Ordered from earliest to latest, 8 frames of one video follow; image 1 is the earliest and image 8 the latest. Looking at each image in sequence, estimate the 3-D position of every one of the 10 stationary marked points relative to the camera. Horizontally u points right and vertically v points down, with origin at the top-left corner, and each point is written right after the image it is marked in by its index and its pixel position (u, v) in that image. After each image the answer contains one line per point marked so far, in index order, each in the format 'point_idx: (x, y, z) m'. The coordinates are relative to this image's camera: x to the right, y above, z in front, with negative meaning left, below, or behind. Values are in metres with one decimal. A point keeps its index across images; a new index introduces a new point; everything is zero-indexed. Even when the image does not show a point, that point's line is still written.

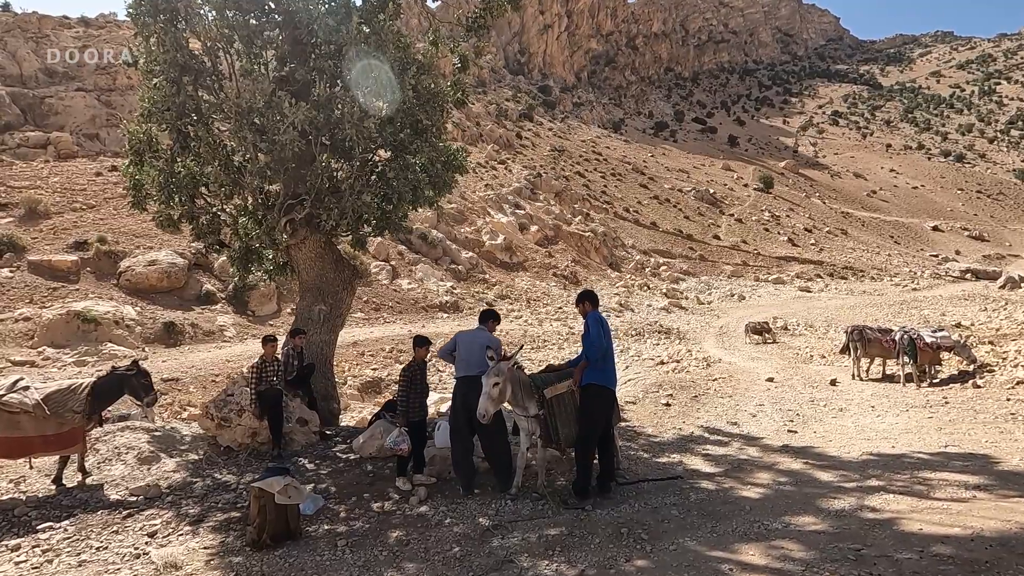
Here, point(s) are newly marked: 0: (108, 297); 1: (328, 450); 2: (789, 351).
0: (-13.9, -0.4, +18.6) m
1: (-2.3, -2.0, +6.7) m
2: (+9.4, -2.2, +18.8) m
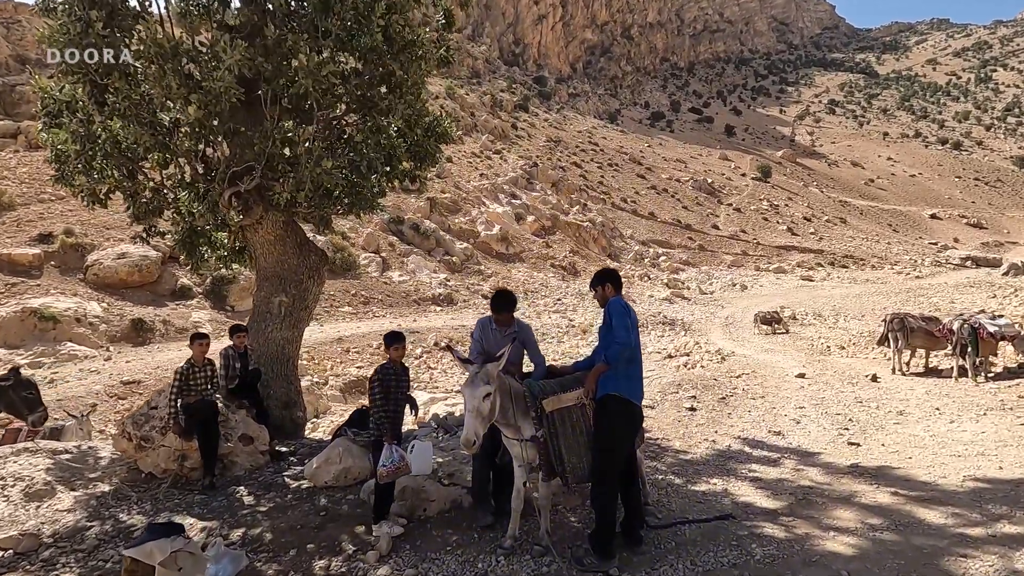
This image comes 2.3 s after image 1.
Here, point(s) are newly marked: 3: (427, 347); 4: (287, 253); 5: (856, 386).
0: (-14.0, -0.2, +17.2) m
1: (-2.4, -1.9, +5.4) m
2: (+9.3, -1.7, +17.5) m
3: (-2.4, -1.8, +15.7) m
4: (-3.3, +0.5, +7.8) m
5: (+5.8, -1.6, +9.0) m
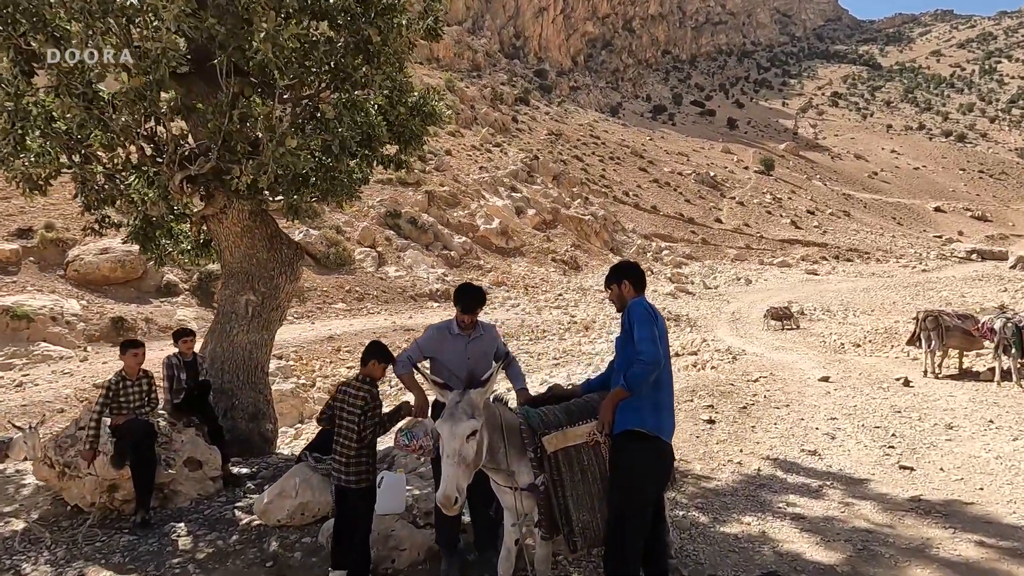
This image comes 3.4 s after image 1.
0: (-14.1, -0.1, +16.4) m
1: (-2.4, -1.9, +4.6) m
2: (+9.3, -1.6, +16.6) m
3: (-2.5, -1.7, +14.9) m
4: (-3.3, +0.5, +7.0) m
5: (+5.7, -1.6, +8.1) m
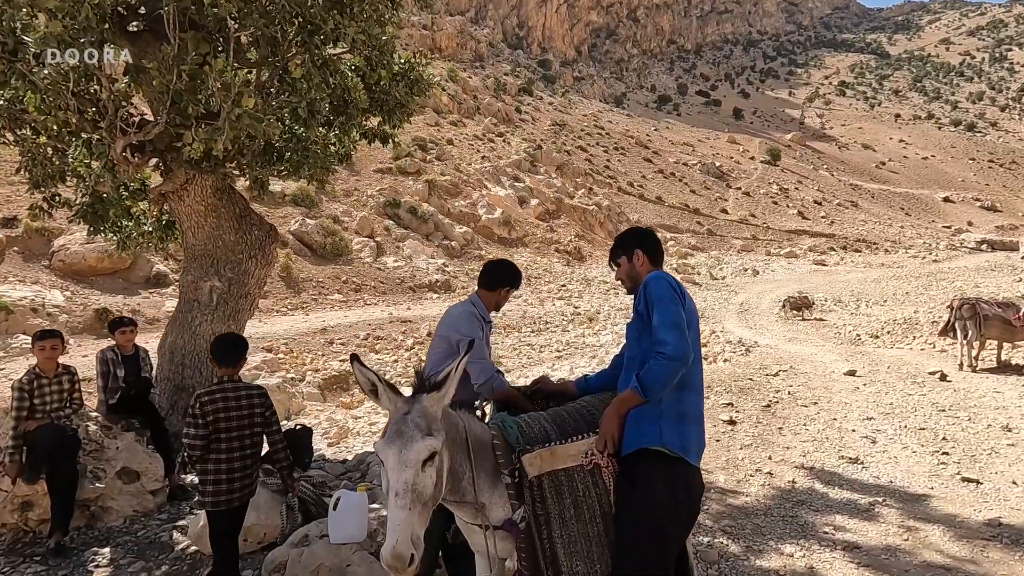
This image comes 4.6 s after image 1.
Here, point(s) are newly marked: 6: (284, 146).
0: (-14.0, +0.2, +15.7) m
1: (-2.5, -1.7, +3.9) m
2: (+9.3, -1.2, +15.8) m
3: (-2.5, -1.4, +14.2) m
4: (-3.4, +0.7, +6.3) m
5: (+5.7, -1.4, +7.3) m
6: (-2.7, +1.7, +6.2) m
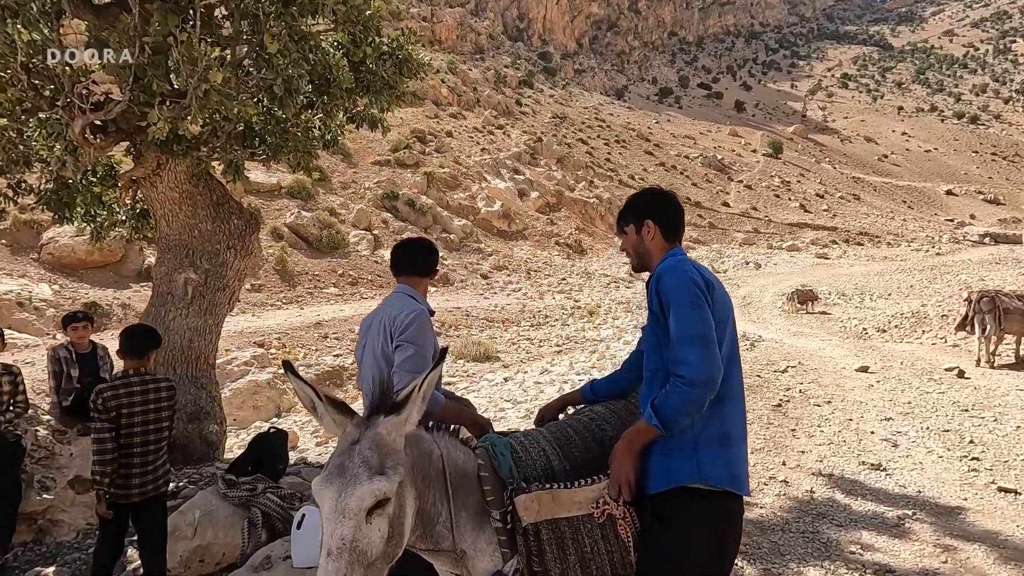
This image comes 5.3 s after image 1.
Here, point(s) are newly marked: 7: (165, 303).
0: (-14.1, +0.4, +15.4) m
1: (-2.6, -1.7, +3.5) m
2: (+9.3, -1.0, +15.4) m
3: (-2.5, -1.2, +13.9) m
4: (-3.5, +0.8, +5.9) m
5: (+5.6, -1.3, +7.0) m
6: (-2.7, +1.7, +5.8) m
7: (-3.8, -0.2, +5.8) m
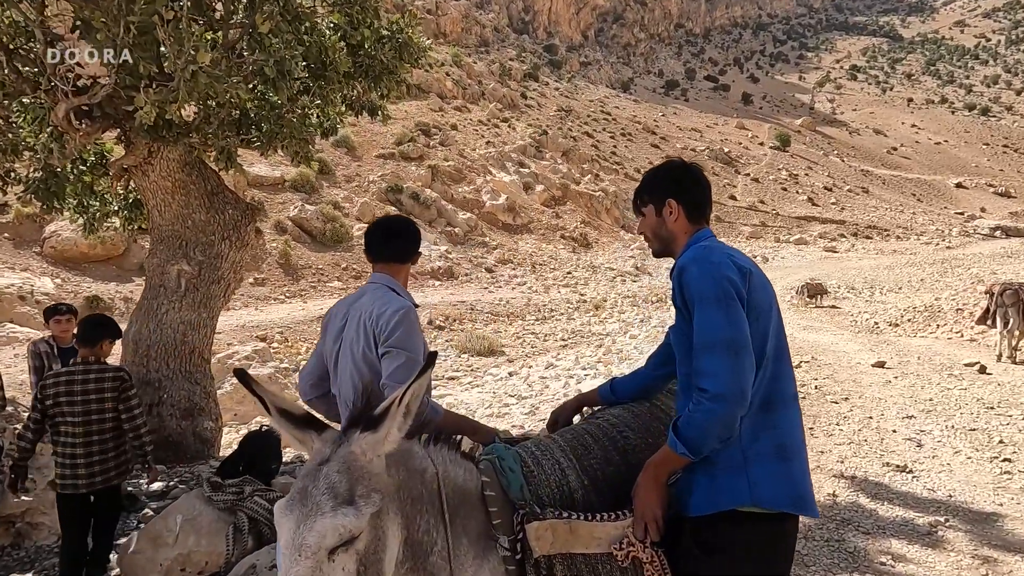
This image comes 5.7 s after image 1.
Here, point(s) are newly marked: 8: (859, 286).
0: (-14.0, +0.5, +15.3) m
1: (-2.6, -1.6, +3.3) m
2: (+9.4, -0.8, +15.1) m
3: (-2.4, -1.0, +13.7) m
4: (-3.4, +0.9, +5.7) m
5: (+5.7, -1.2, +6.7) m
6: (-2.7, +1.8, +5.6) m
7: (-3.7, -0.1, +5.7) m
8: (+12.9, +0.1, +19.9) m
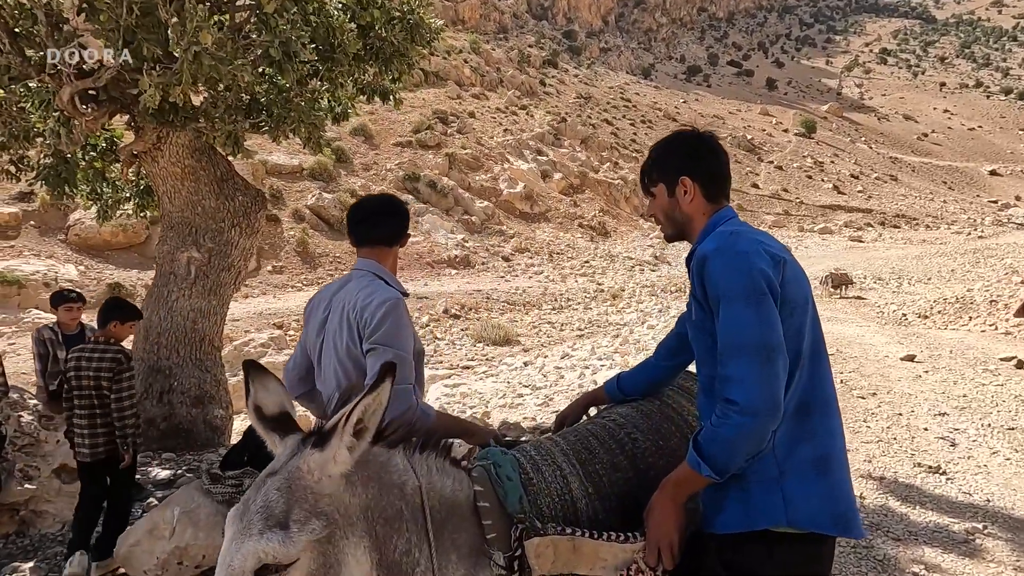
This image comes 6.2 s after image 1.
0: (-13.5, +0.9, +15.6) m
1: (-2.5, -1.5, +3.3) m
2: (+9.8, -0.6, +14.7) m
3: (-2.0, -0.7, +13.6) m
4: (-3.3, +1.0, +5.6) m
5: (+5.8, -1.0, +6.4) m
6: (-2.5, +2.0, +5.5) m
7: (-3.6, +0.1, +5.6) m
8: (+13.5, +0.4, +19.2) m
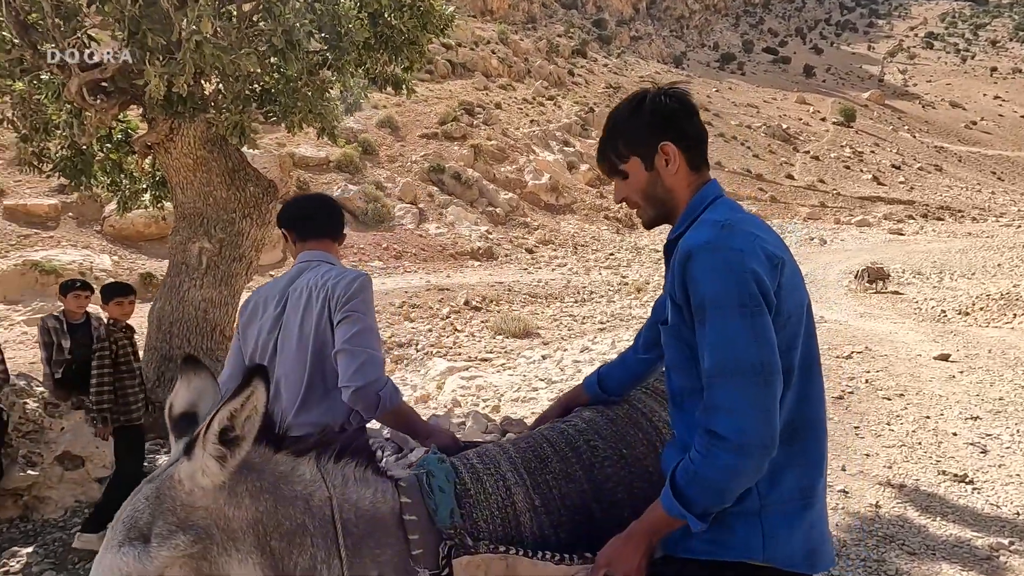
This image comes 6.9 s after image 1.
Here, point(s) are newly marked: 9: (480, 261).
0: (-12.9, +1.2, +16.1) m
1: (-2.6, -1.5, +3.3) m
2: (+10.4, -0.4, +14.1) m
3: (-1.5, -0.5, +13.6) m
4: (-3.2, +1.1, +5.7) m
5: (+5.9, -1.0, +6.0) m
6: (-2.4, +2.1, +5.5) m
7: (-3.5, +0.2, +5.7) m
8: (+14.3, +0.6, +18.4) m
9: (-1.2, +1.0, +18.9) m
